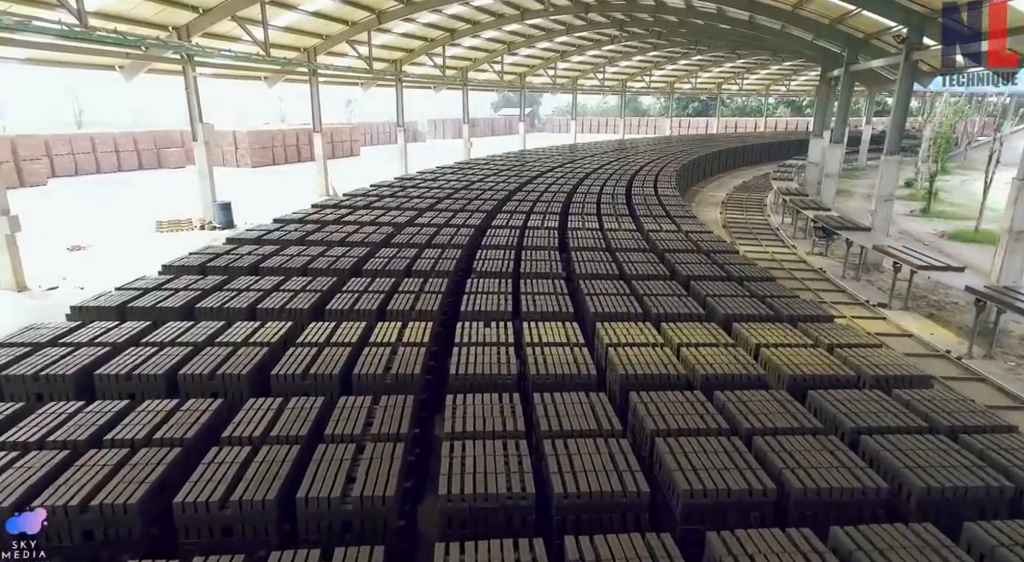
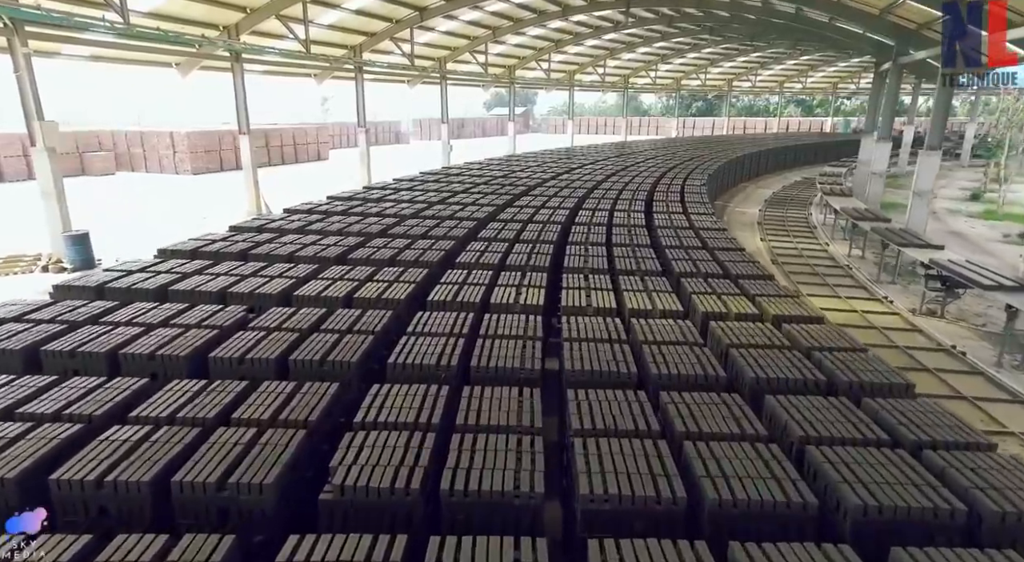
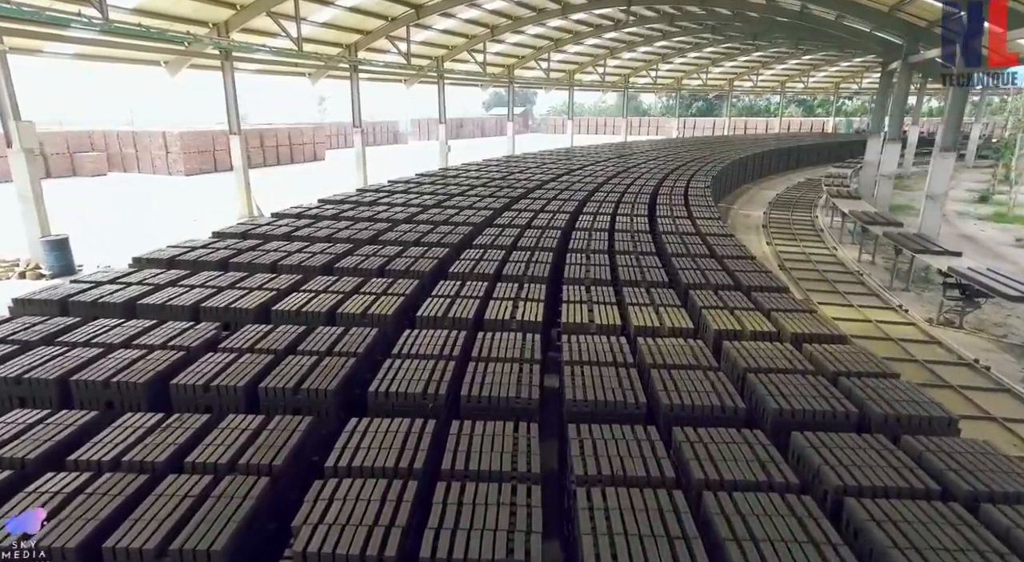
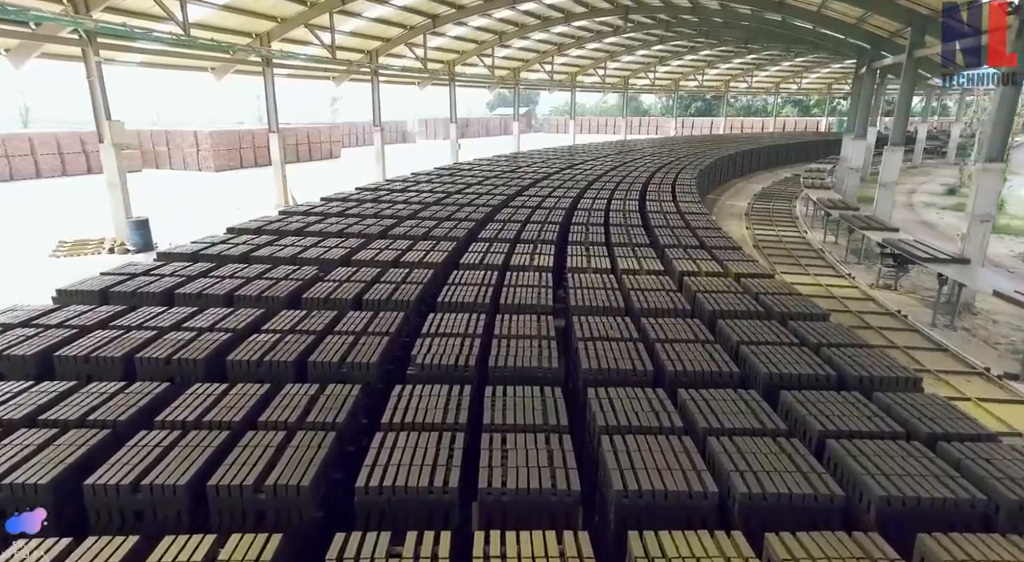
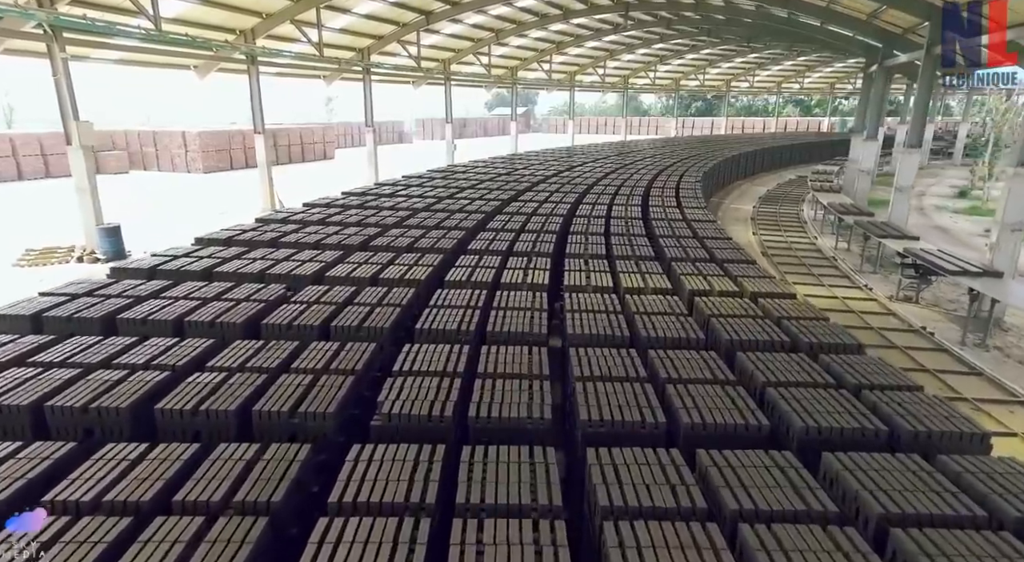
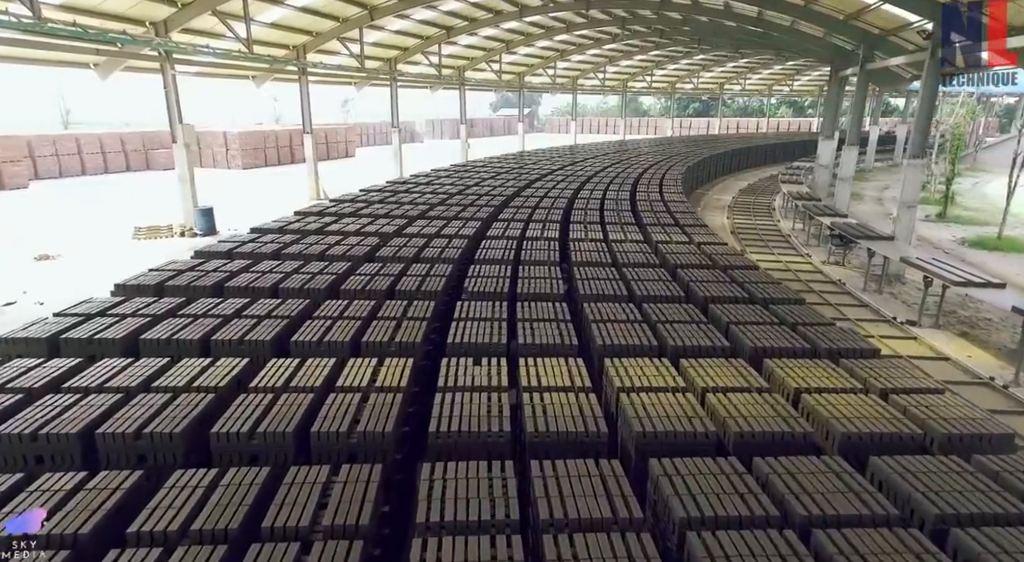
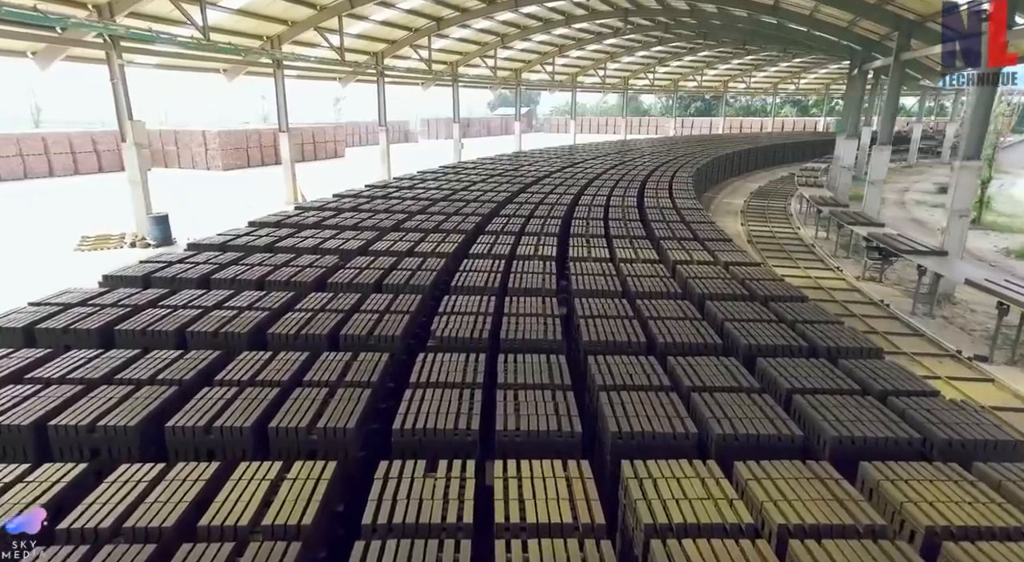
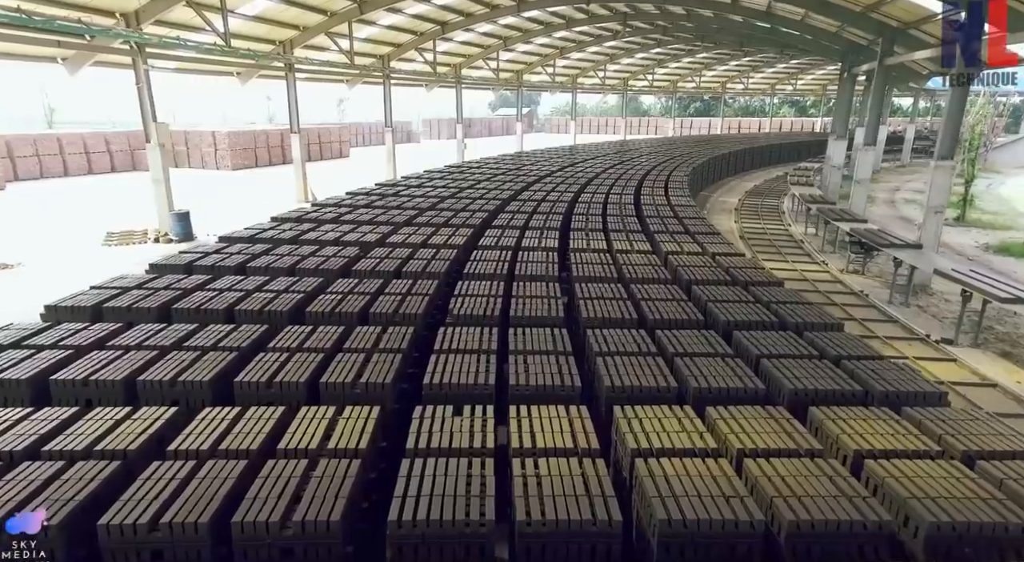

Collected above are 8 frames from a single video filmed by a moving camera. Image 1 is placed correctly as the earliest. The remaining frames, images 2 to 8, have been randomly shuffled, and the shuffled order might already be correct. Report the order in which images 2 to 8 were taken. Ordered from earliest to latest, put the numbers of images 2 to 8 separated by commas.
6, 8, 7, 4, 5, 2, 3
